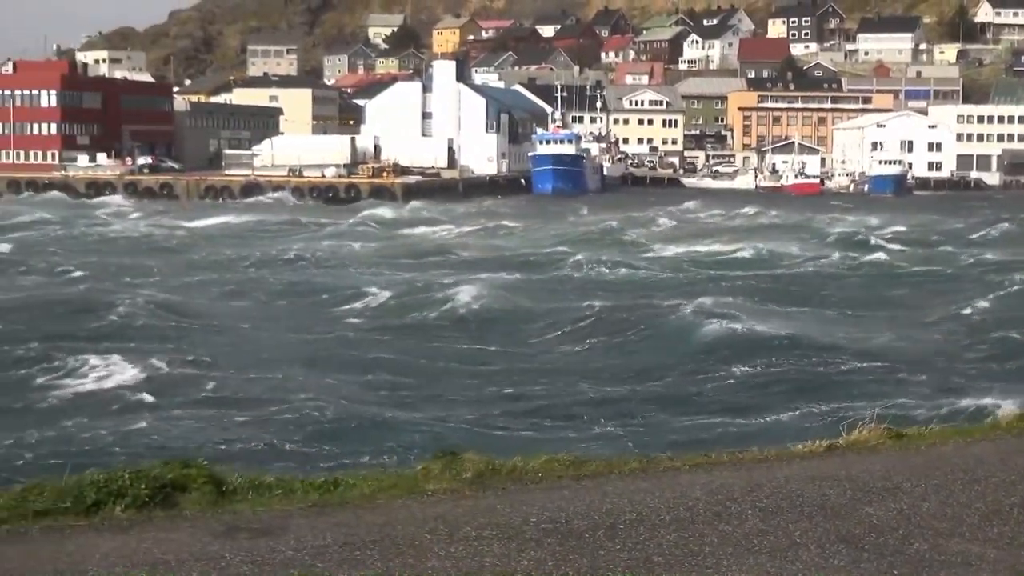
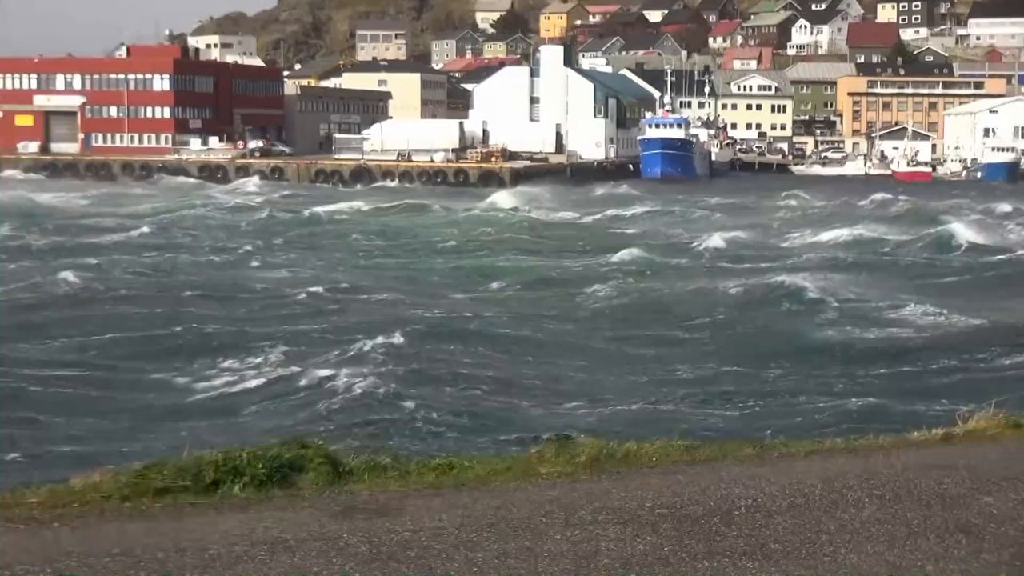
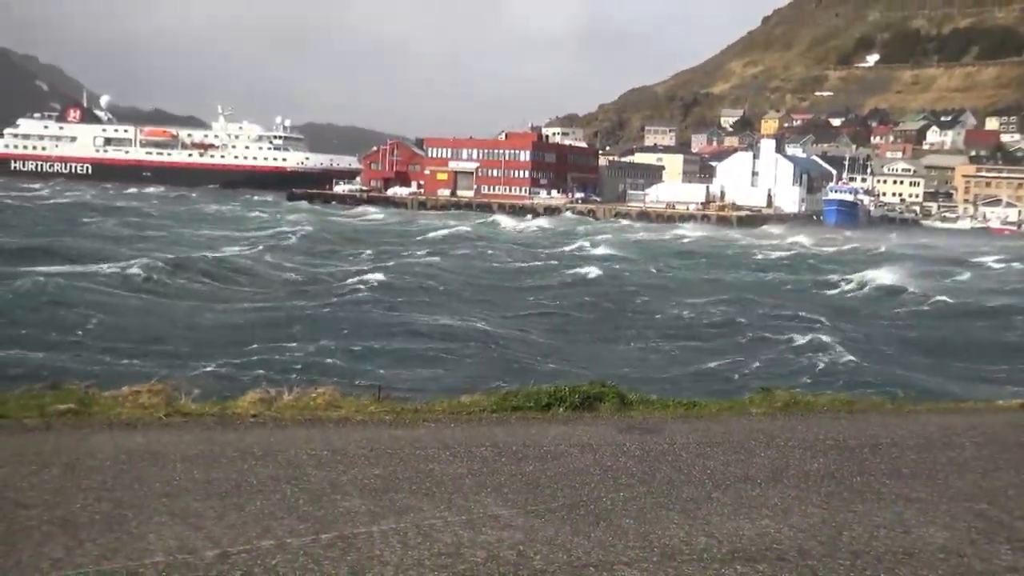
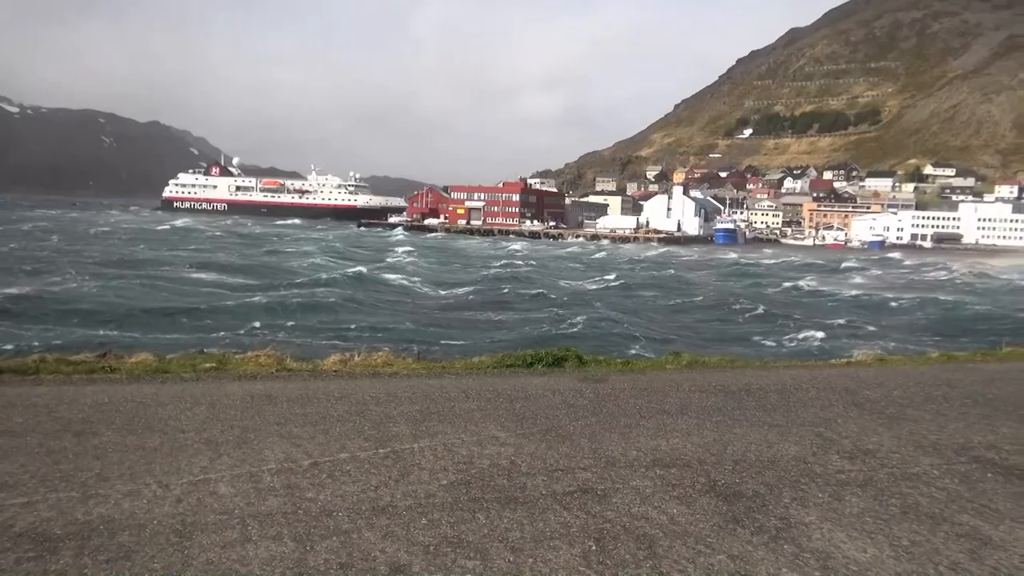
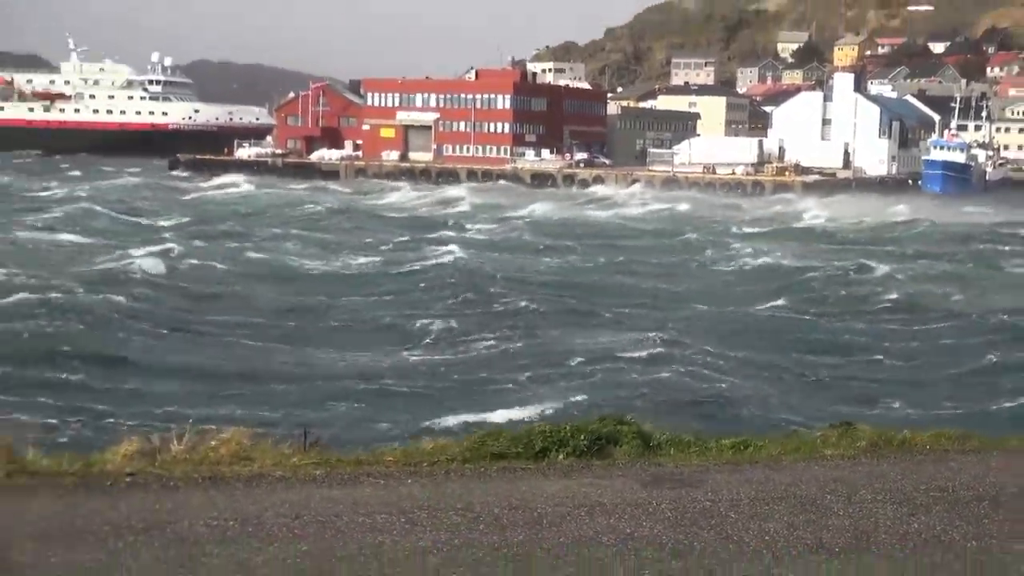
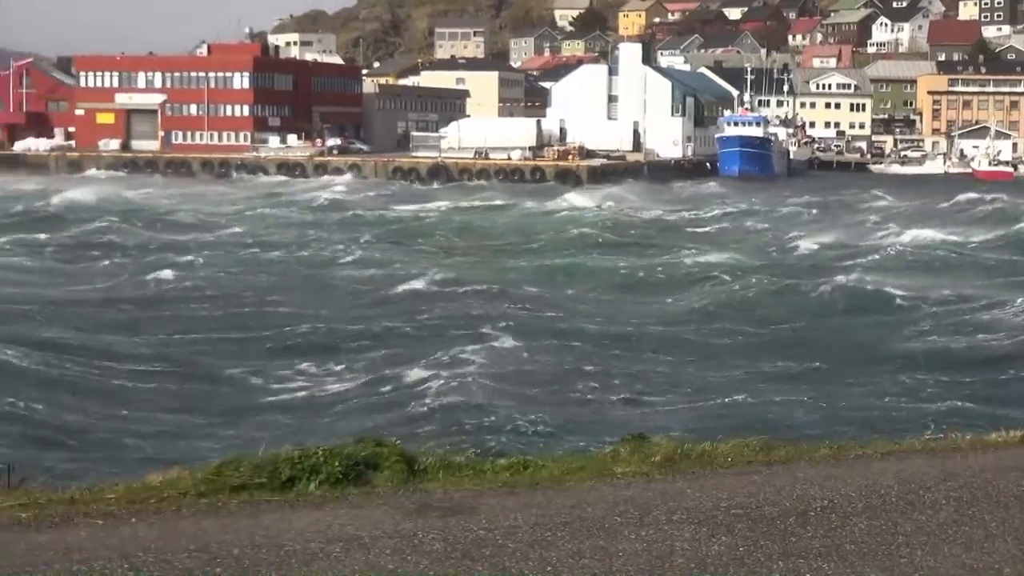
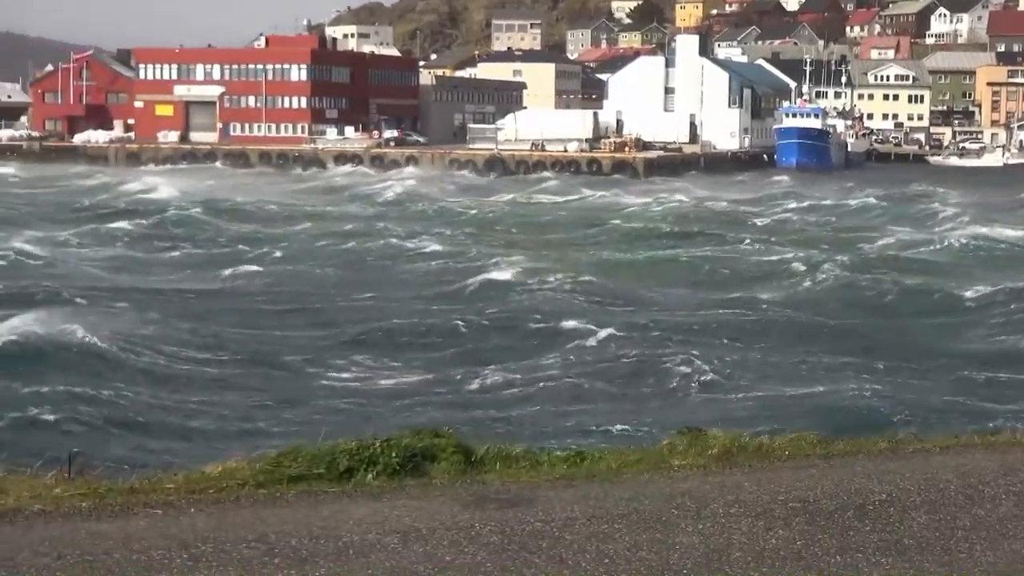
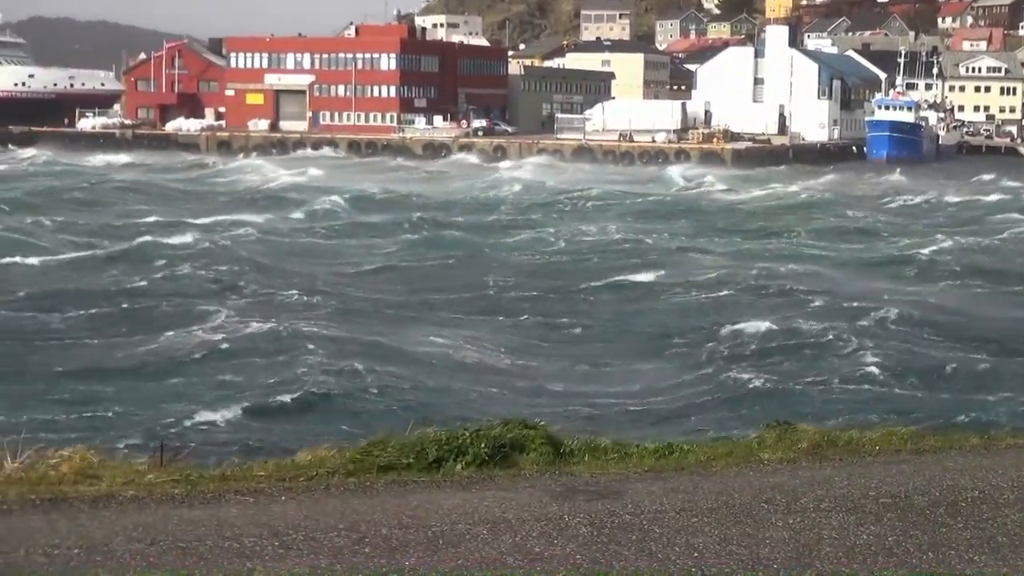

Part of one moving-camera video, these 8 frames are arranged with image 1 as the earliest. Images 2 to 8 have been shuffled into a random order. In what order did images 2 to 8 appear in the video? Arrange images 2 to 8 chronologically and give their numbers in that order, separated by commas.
2, 6, 7, 8, 5, 3, 4
